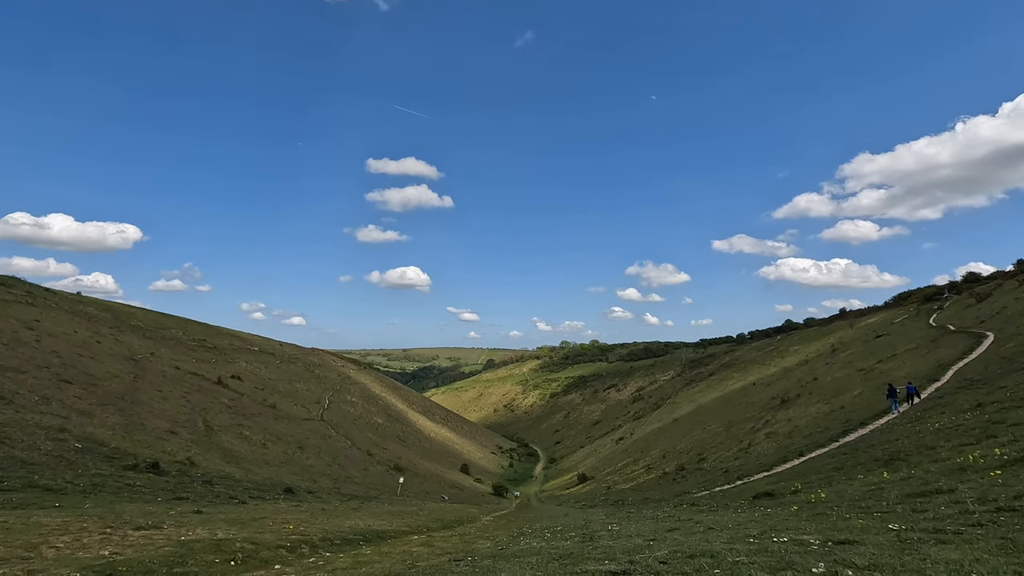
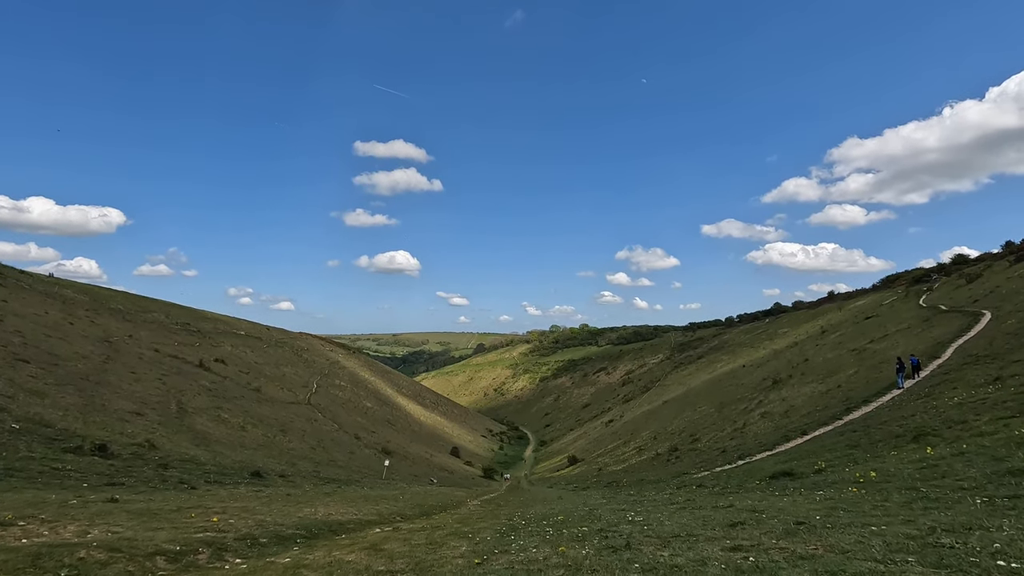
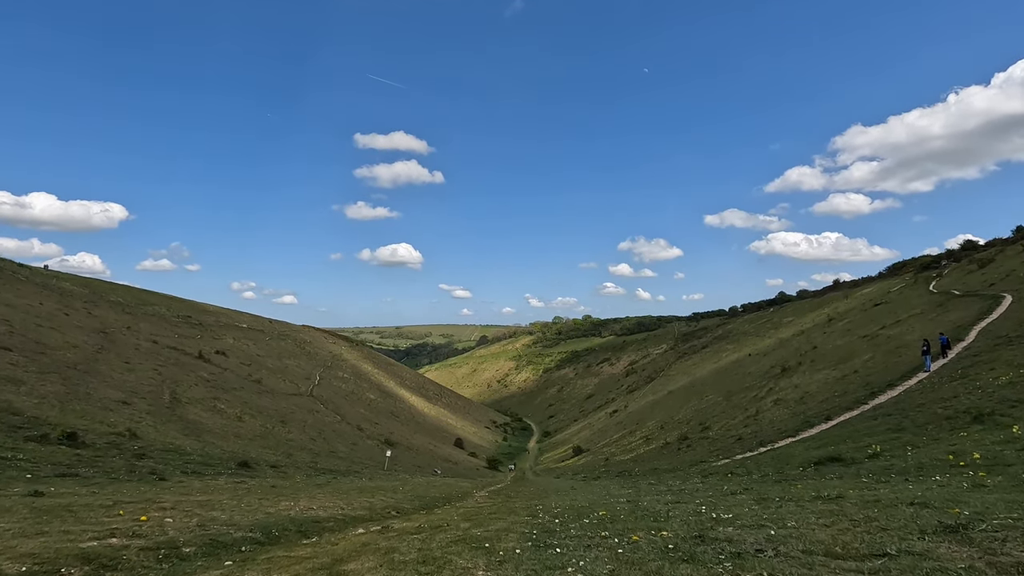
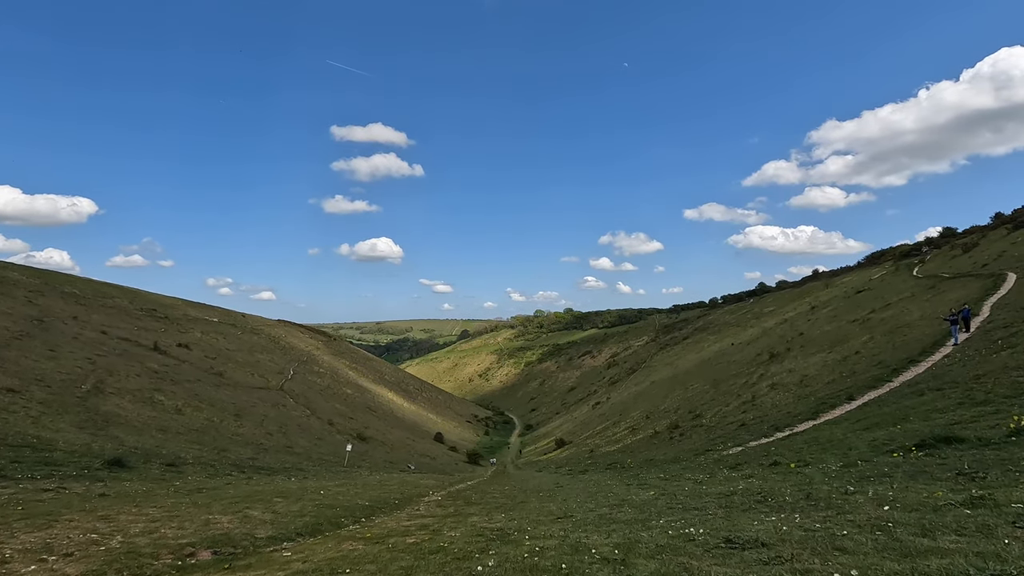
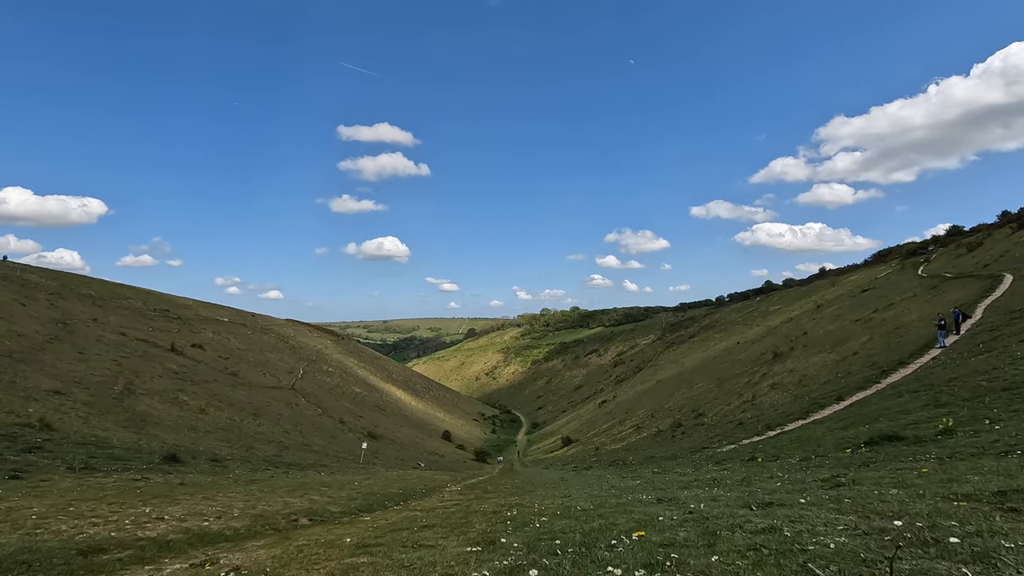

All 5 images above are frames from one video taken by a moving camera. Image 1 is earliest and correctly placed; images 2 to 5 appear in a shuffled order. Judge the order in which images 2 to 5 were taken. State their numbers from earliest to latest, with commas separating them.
2, 3, 5, 4
